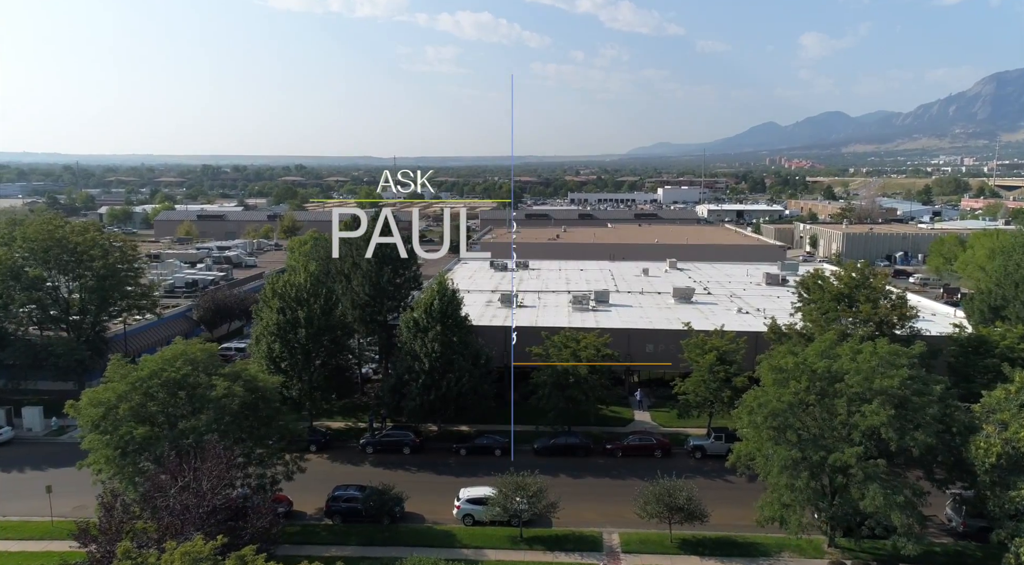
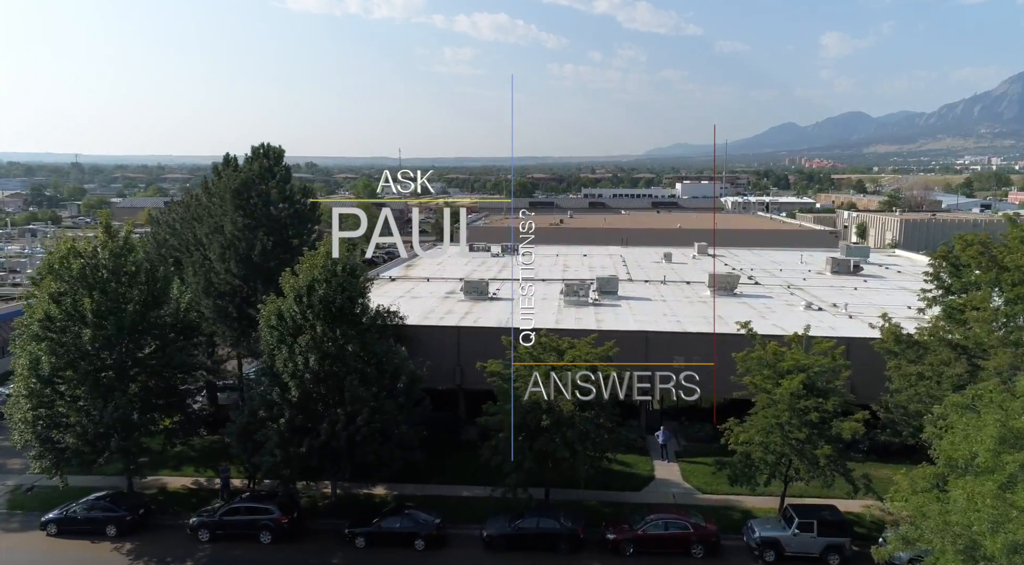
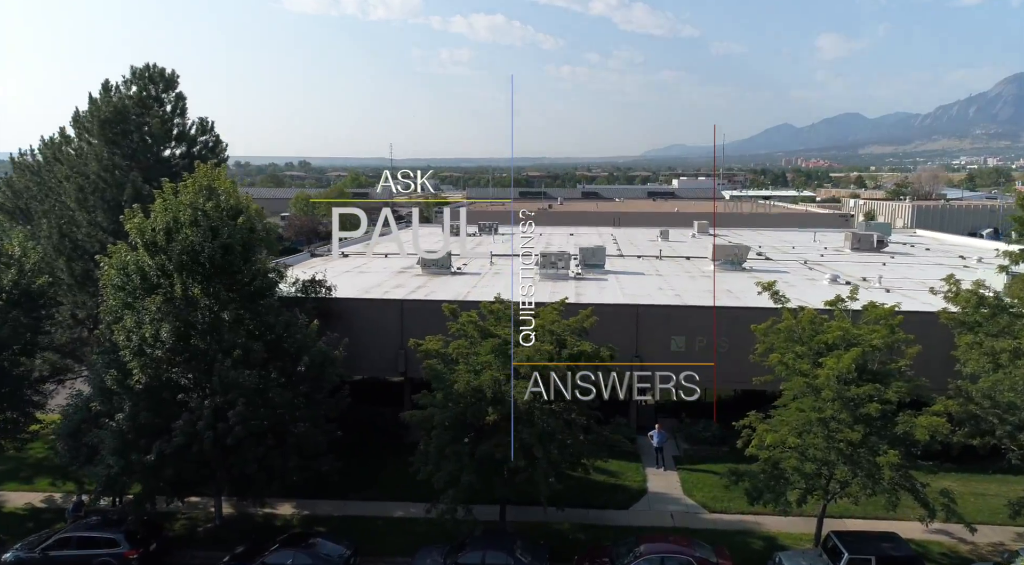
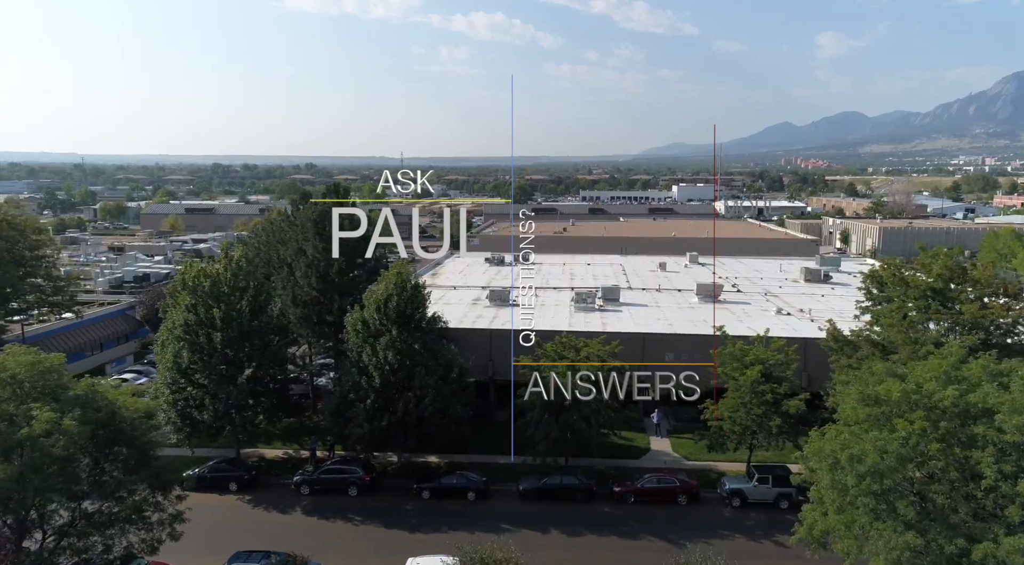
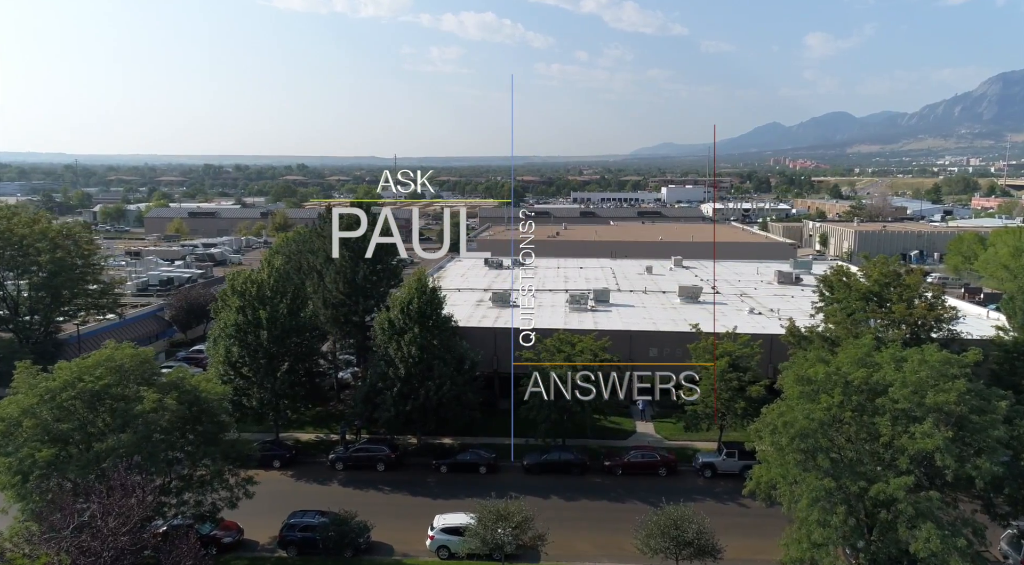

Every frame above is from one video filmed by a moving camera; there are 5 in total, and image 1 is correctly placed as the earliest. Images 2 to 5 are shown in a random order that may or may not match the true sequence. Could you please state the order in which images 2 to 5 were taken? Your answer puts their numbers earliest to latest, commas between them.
5, 4, 2, 3
